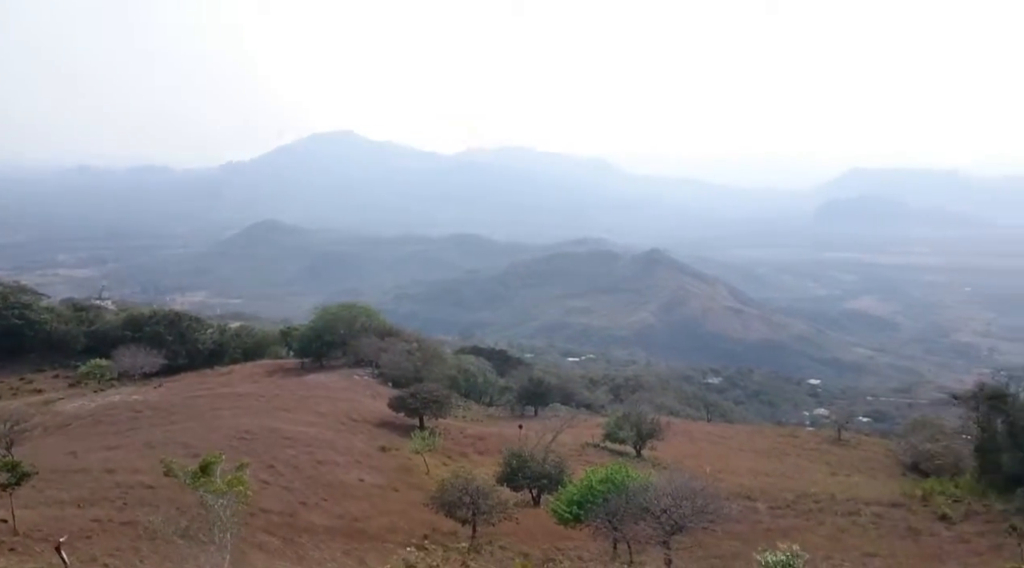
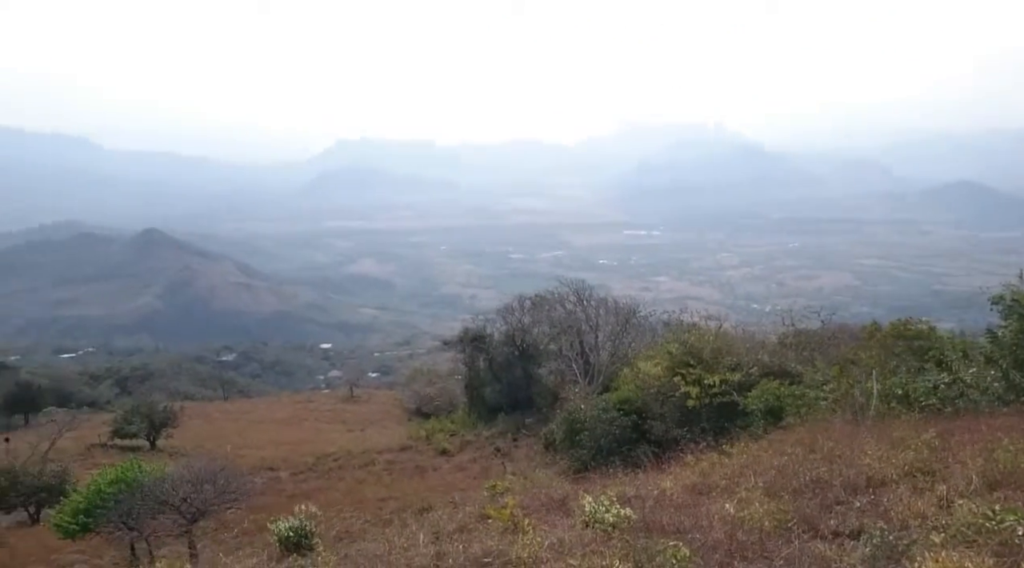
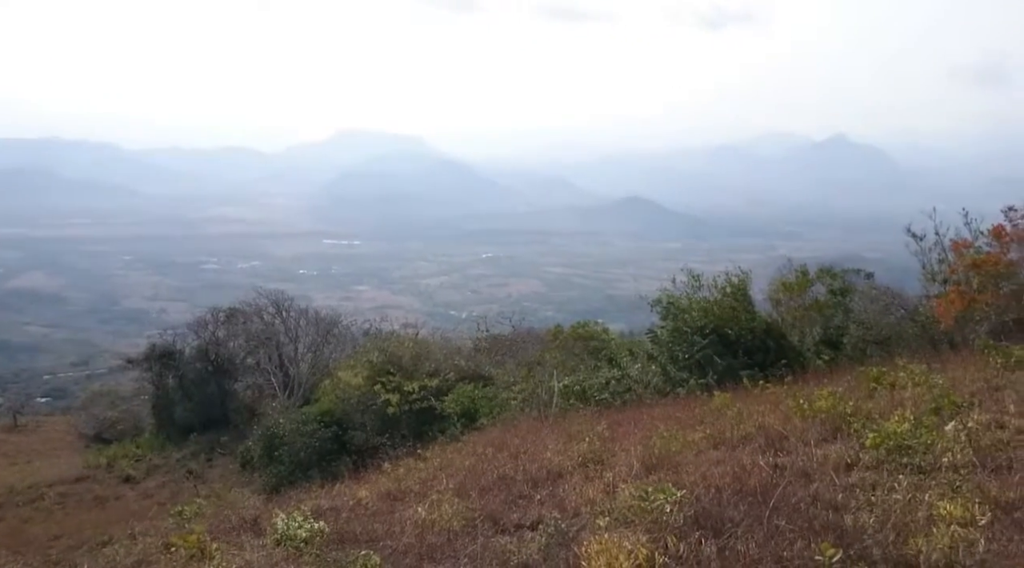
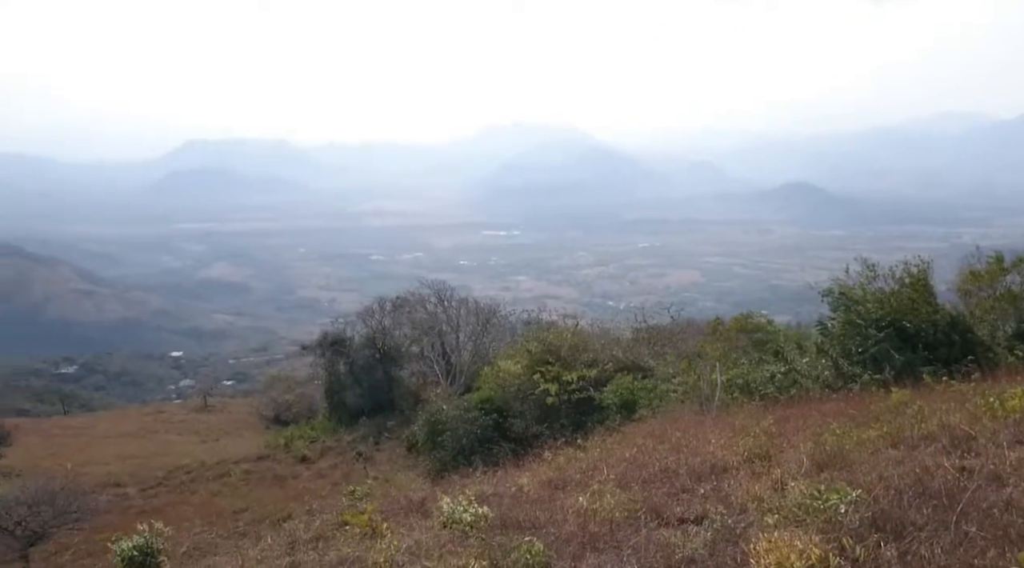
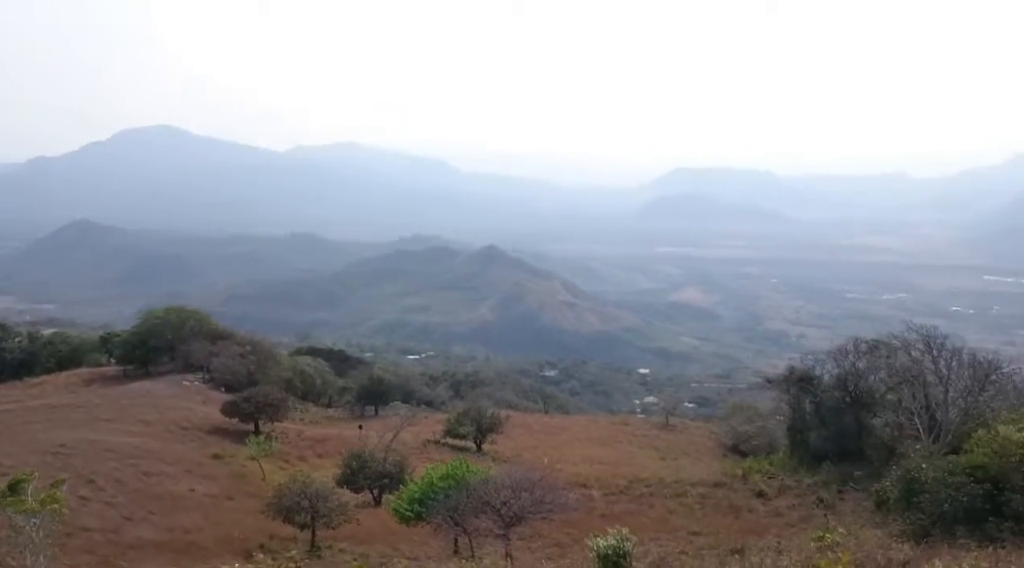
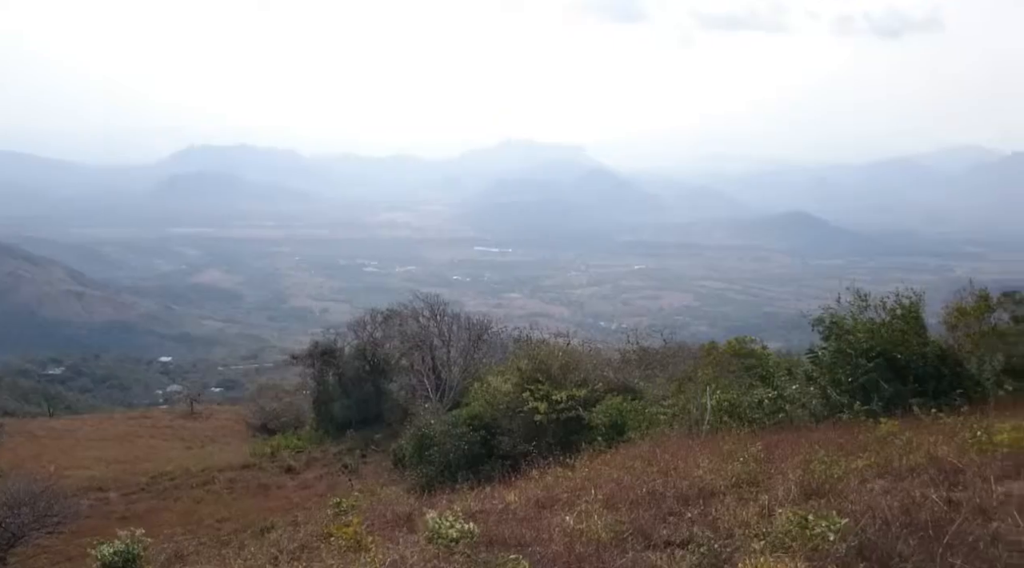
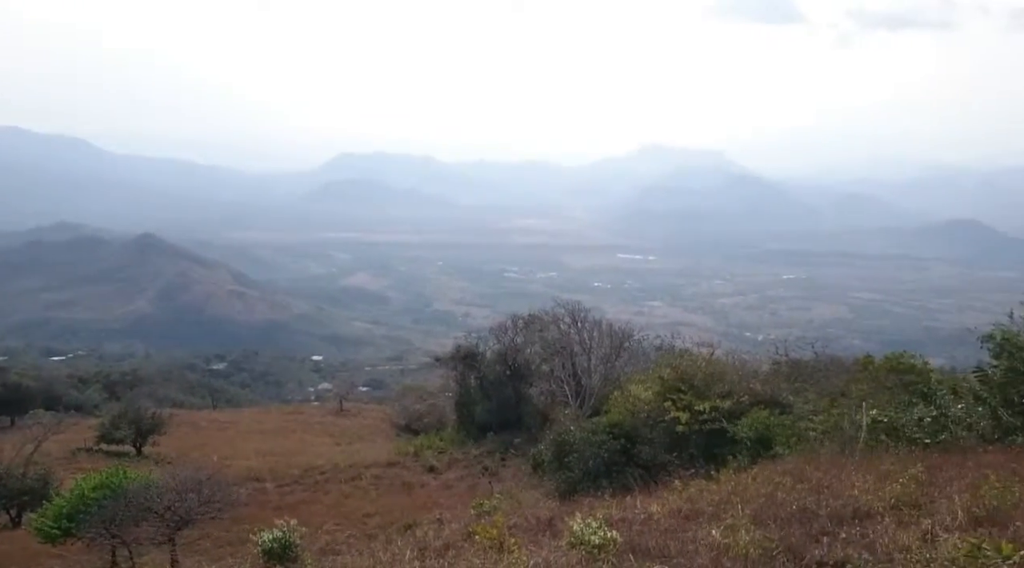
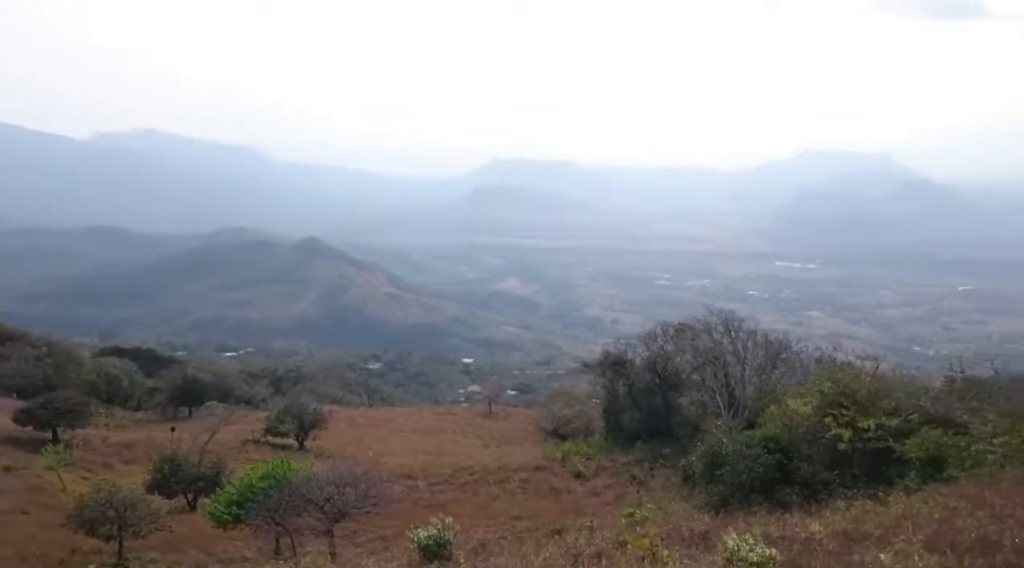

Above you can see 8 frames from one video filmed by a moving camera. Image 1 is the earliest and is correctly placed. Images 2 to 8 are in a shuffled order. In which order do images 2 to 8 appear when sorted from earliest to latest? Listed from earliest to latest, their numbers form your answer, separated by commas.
5, 8, 7, 6, 3, 4, 2
